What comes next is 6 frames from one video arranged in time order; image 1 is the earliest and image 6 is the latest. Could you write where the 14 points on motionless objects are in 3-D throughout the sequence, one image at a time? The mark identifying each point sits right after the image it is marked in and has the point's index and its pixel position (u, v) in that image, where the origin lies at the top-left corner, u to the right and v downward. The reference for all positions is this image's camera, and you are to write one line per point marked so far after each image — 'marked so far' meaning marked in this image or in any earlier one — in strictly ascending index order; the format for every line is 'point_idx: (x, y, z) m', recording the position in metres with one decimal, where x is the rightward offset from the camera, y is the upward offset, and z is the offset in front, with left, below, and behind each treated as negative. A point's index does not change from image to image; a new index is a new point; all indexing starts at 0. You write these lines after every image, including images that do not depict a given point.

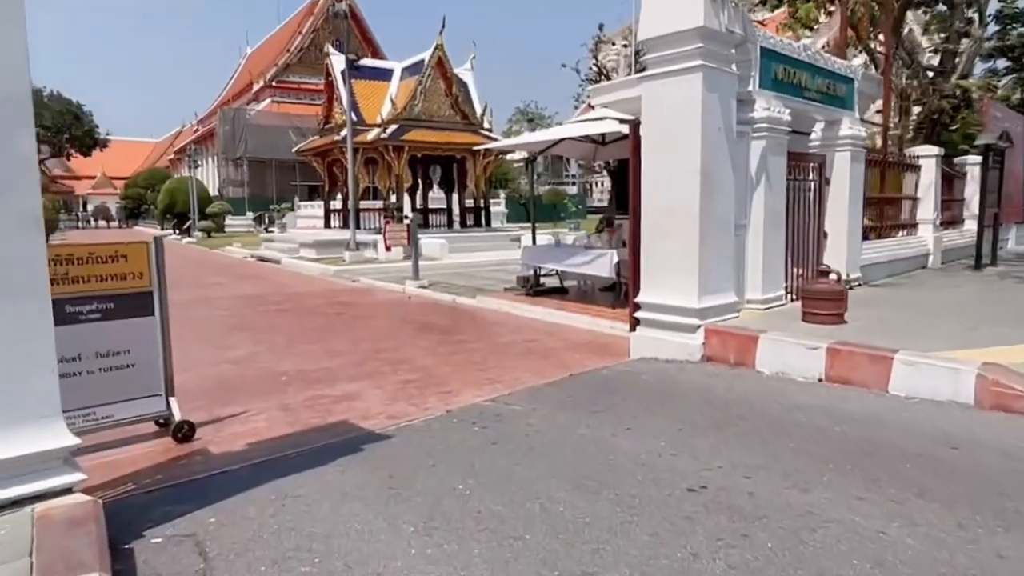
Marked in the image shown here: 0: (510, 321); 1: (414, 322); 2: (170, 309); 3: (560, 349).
0: (0.0, -0.5, +9.8) m
1: (-1.4, -0.5, +9.9) m
2: (-6.1, -0.4, +12.0) m
3: (+0.6, -0.7, +7.9) m
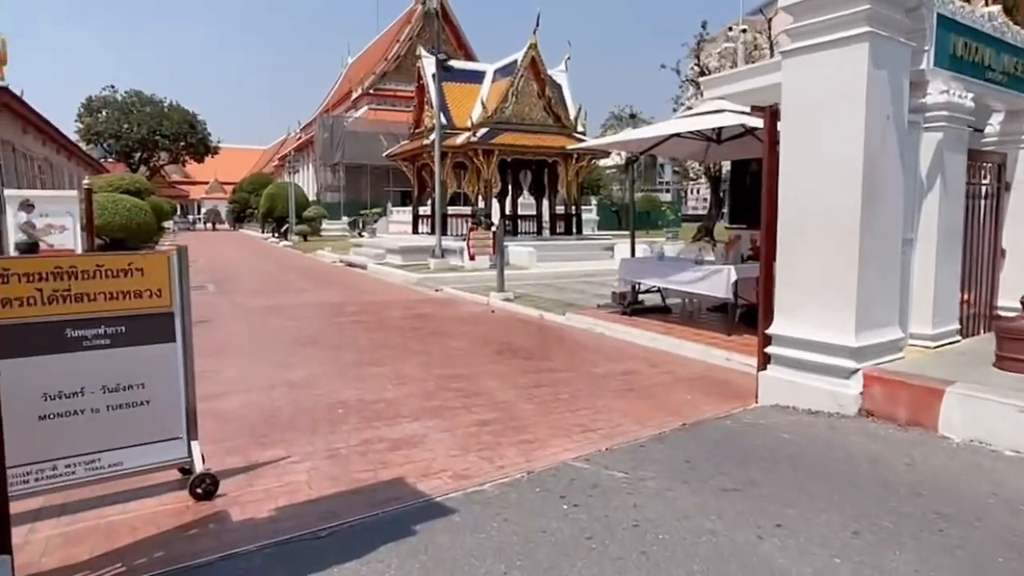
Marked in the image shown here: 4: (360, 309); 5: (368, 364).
0: (+1.2, -0.7, +8.5) m
1: (-0.2, -0.7, +8.8) m
2: (-4.5, -0.5, +11.5) m
3: (+1.5, -1.0, +6.6) m
4: (-2.8, -0.4, +12.2) m
5: (-1.6, -0.9, +7.6) m
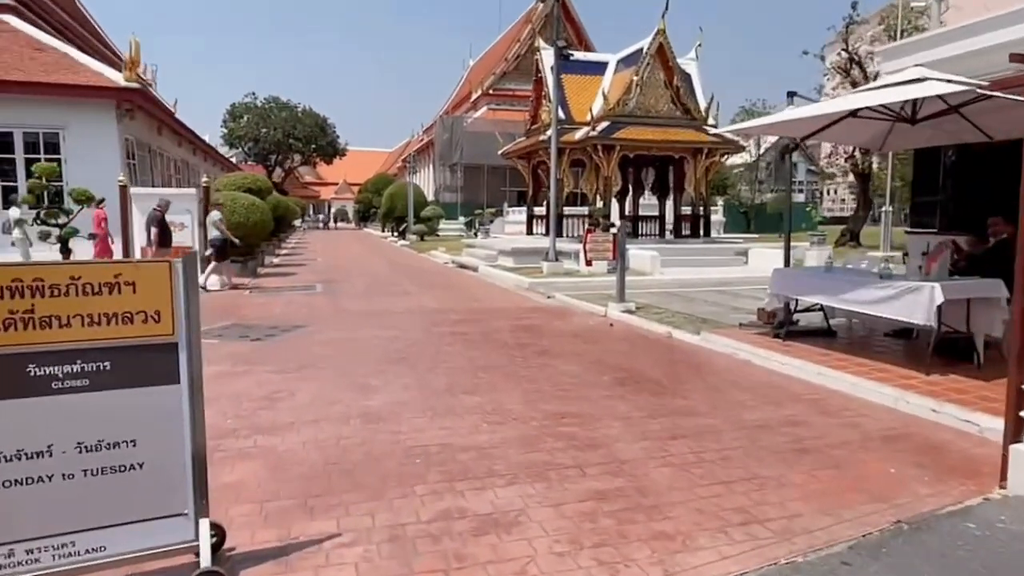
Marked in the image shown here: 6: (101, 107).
0: (+2.4, -0.9, +6.8) m
1: (+1.1, -0.9, +7.3) m
2: (-2.7, -0.5, +10.7) m
3: (+2.4, -1.2, +4.8) m
4: (-0.8, -0.5, +11.1) m
5: (-0.5, -1.0, +6.4) m
6: (-10.6, +4.7, +17.3) m
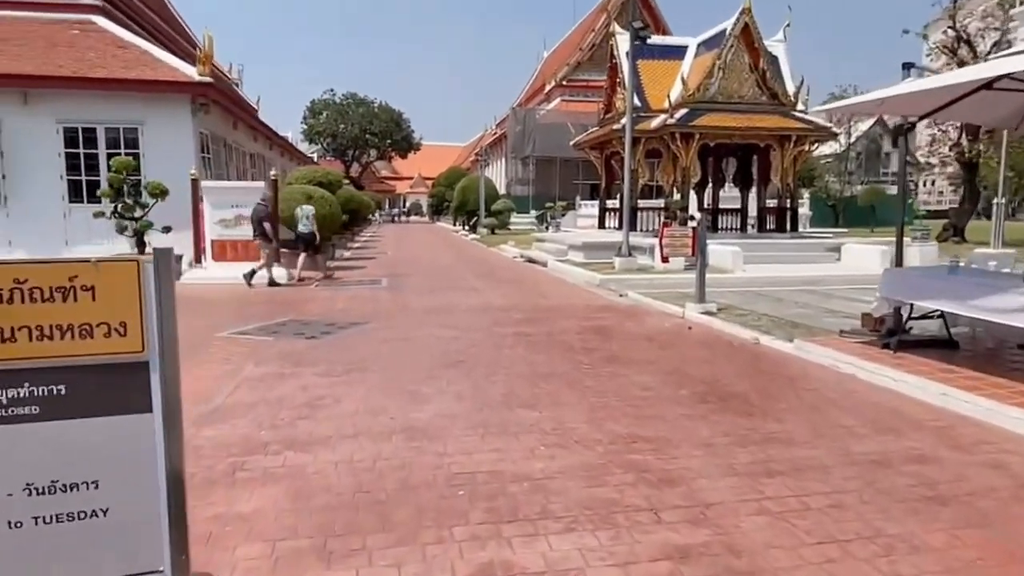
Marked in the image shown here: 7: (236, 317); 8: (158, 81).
0: (+3.0, -1.0, +5.8) m
1: (+1.8, -0.9, +6.4) m
2: (-1.7, -0.5, +10.2) m
3: (+2.8, -1.2, +3.8) m
4: (+0.3, -0.4, +10.4) m
5: (+0.1, -1.0, +5.7) m
6: (-8.7, +4.9, +17.6) m
7: (-4.3, -0.5, +10.4) m
8: (-8.9, +5.2, +17.0) m
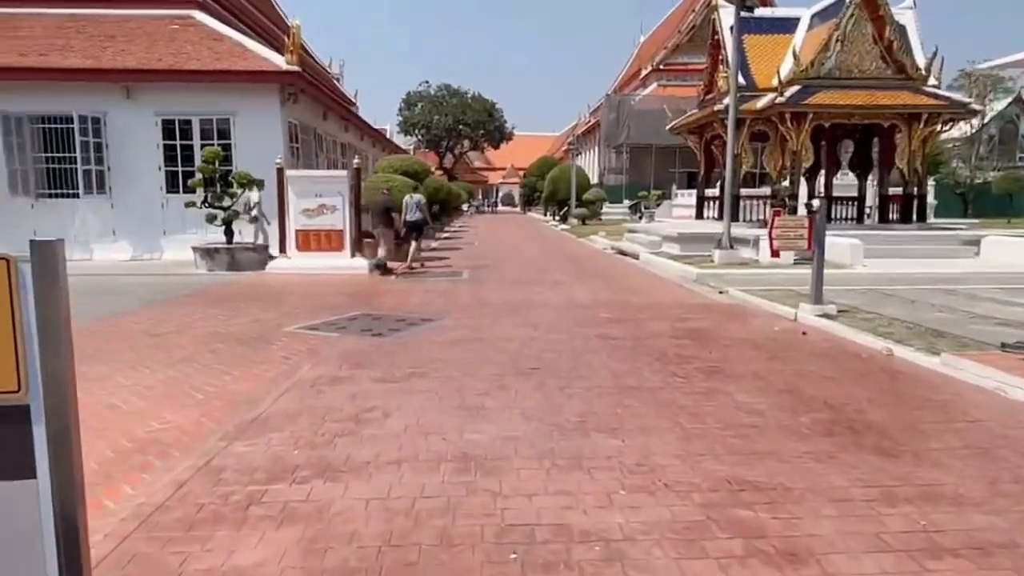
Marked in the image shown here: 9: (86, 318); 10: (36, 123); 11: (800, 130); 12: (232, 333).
0: (+3.5, -1.0, +4.4) m
1: (+2.4, -0.9, +5.2) m
2: (-0.5, -0.4, +9.4) m
3: (+3.0, -1.3, +2.5) m
4: (+1.4, -0.4, +9.3) m
5: (+0.6, -1.0, +4.7) m
6: (-6.4, +5.1, +17.6) m
7: (-3.0, -0.3, +10.0) m
8: (-6.7, +5.5, +17.1) m
9: (-5.8, -0.4, +9.2) m
10: (-12.3, +4.3, +17.4) m
11: (+7.5, +4.2, +17.6) m
12: (-3.4, -0.6, +8.2) m
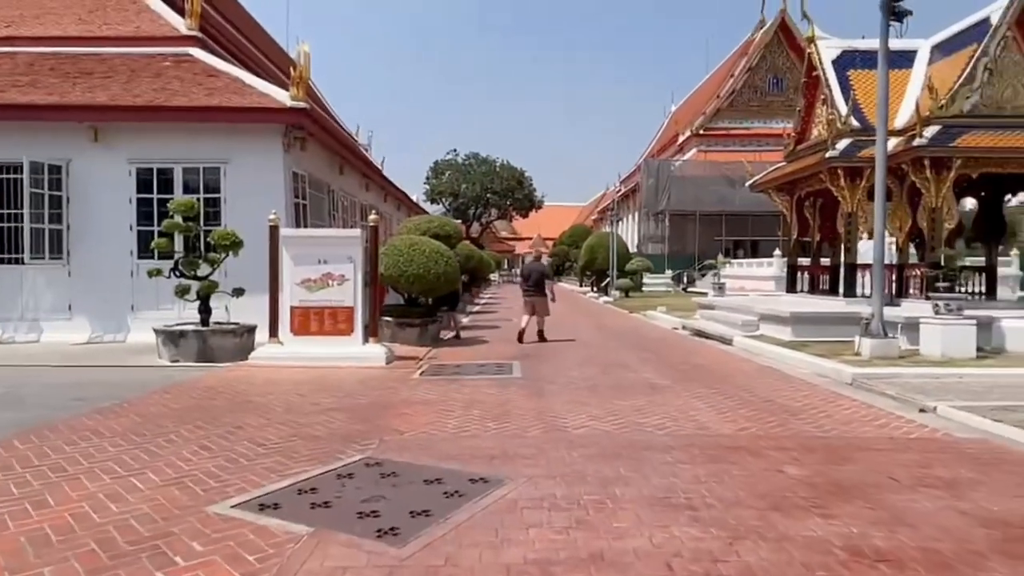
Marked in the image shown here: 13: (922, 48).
0: (+4.3, -1.5, +0.1) m
1: (+3.2, -1.5, +1.0) m
2: (+0.4, -1.4, +5.2) m
3: (+3.7, -1.6, -1.8) m
4: (+2.4, -1.4, +5.1) m
5: (+1.4, -1.6, +0.5) m
6: (-5.2, +3.2, +14.2) m
7: (-2.1, -1.4, +5.9) m
8: (-5.5, +3.6, +13.7) m
9: (-4.9, -1.4, +5.2) m
10: (-11.1, +2.4, +14.1) m
11: (+8.8, +2.2, +13.6) m
12: (-2.5, -1.5, +4.1) m
13: (+10.2, +6.0, +16.8) m
